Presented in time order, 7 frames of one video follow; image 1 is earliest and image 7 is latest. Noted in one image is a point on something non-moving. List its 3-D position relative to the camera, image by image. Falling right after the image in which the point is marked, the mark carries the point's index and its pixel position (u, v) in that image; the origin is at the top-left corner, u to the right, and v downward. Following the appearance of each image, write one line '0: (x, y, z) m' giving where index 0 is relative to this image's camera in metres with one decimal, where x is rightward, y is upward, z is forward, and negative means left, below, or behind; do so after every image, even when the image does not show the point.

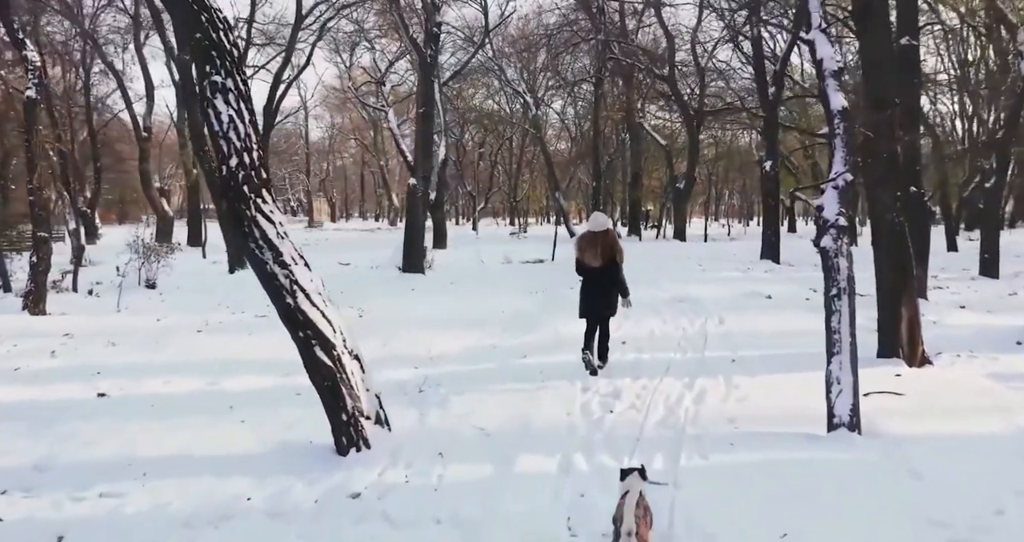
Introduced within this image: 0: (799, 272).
0: (+6.3, 0.0, +16.9) m
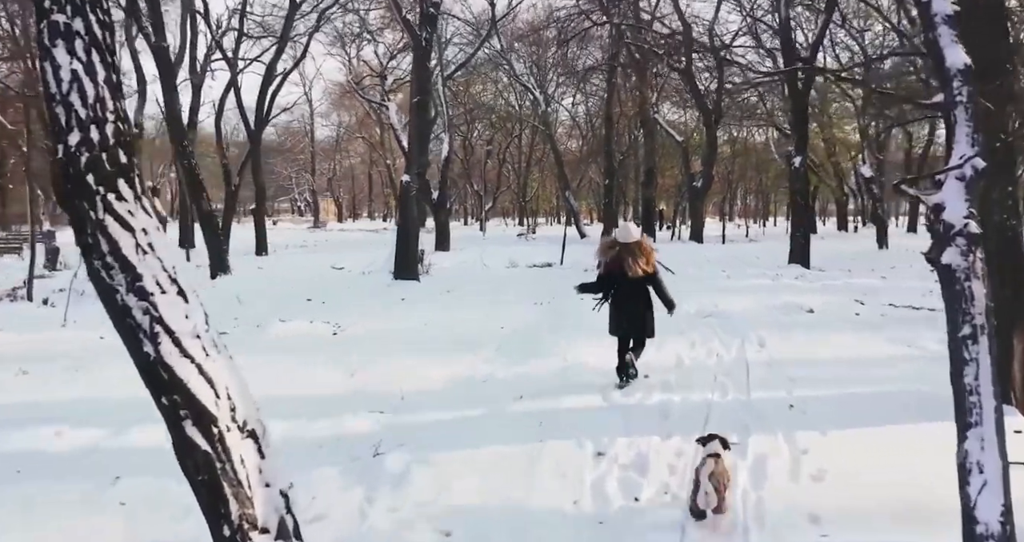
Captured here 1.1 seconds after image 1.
0: (+6.3, -0.1, +15.3) m
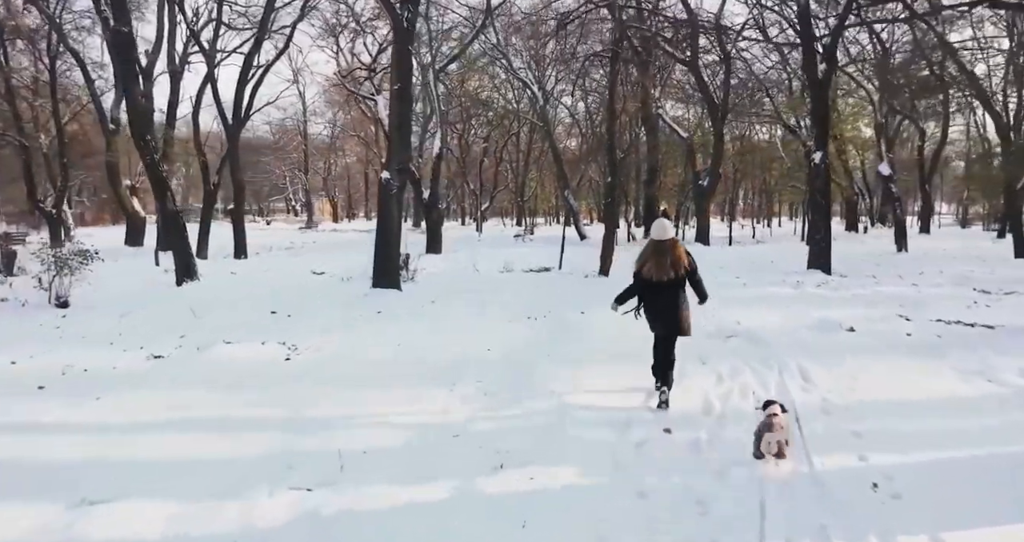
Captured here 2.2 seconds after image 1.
0: (+6.2, -0.3, +13.8) m
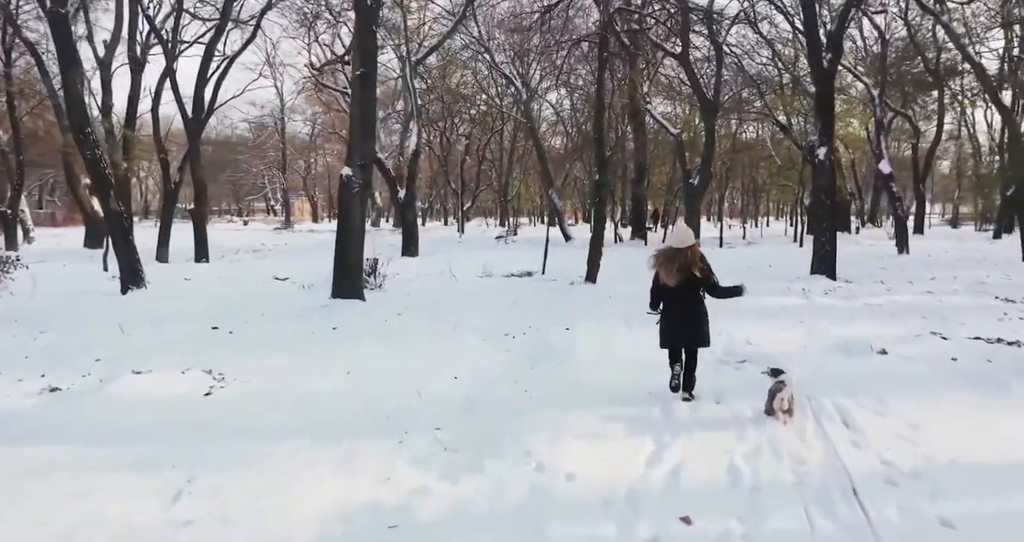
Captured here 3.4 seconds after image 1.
0: (+5.8, -0.4, +12.6) m
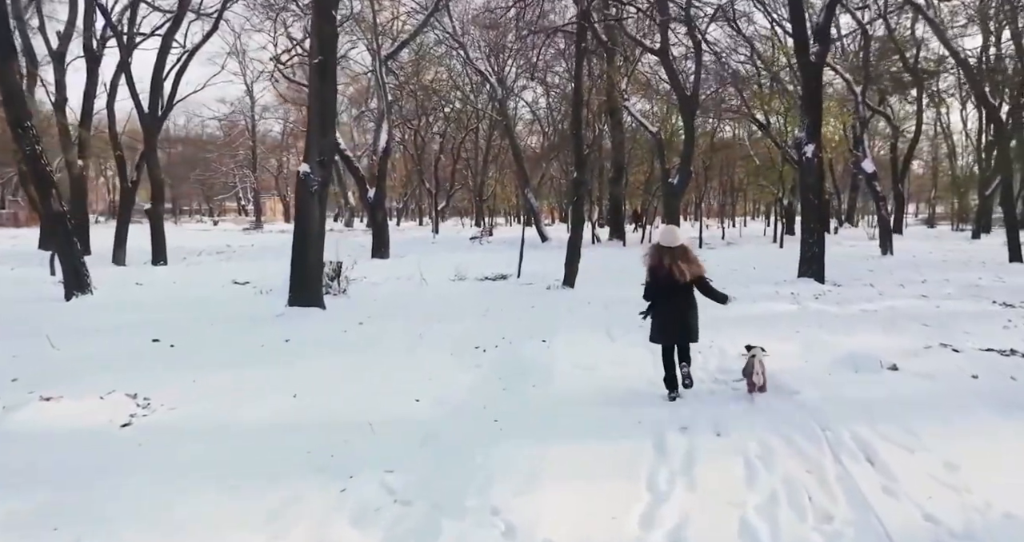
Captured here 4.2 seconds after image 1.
0: (+5.4, -0.4, +11.9) m
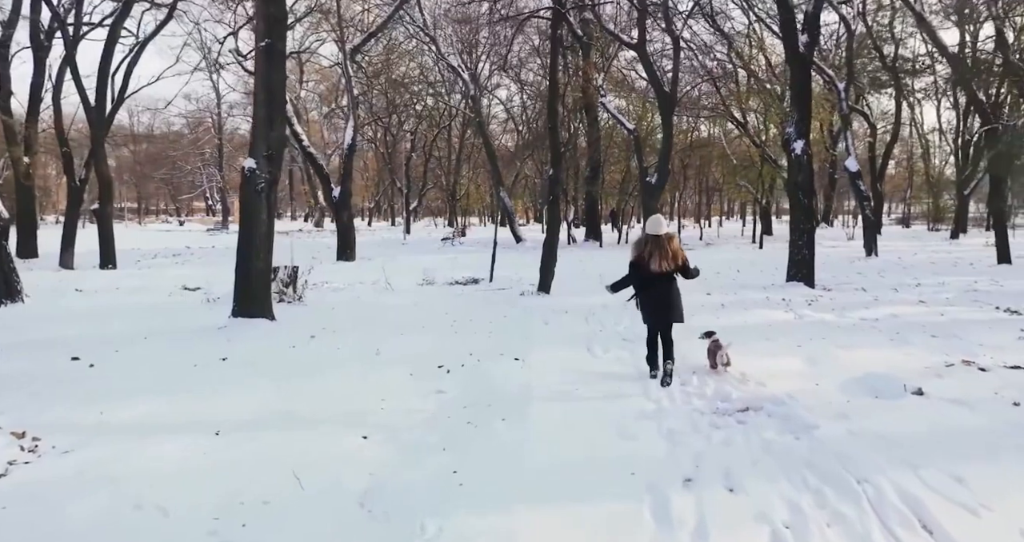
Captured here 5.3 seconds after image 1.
0: (+5.0, -0.5, +11.1) m
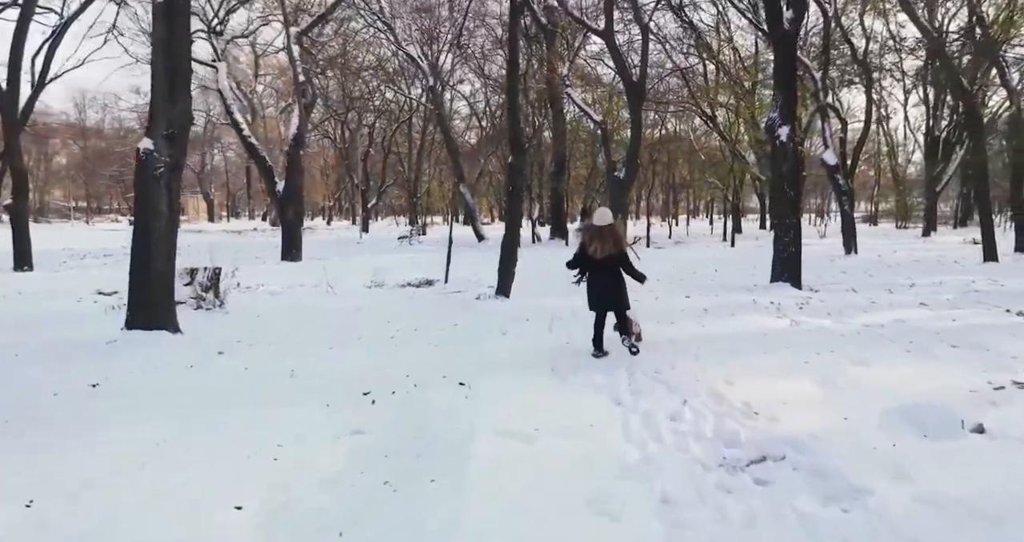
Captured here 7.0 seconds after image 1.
0: (+4.4, -0.5, +9.9) m
